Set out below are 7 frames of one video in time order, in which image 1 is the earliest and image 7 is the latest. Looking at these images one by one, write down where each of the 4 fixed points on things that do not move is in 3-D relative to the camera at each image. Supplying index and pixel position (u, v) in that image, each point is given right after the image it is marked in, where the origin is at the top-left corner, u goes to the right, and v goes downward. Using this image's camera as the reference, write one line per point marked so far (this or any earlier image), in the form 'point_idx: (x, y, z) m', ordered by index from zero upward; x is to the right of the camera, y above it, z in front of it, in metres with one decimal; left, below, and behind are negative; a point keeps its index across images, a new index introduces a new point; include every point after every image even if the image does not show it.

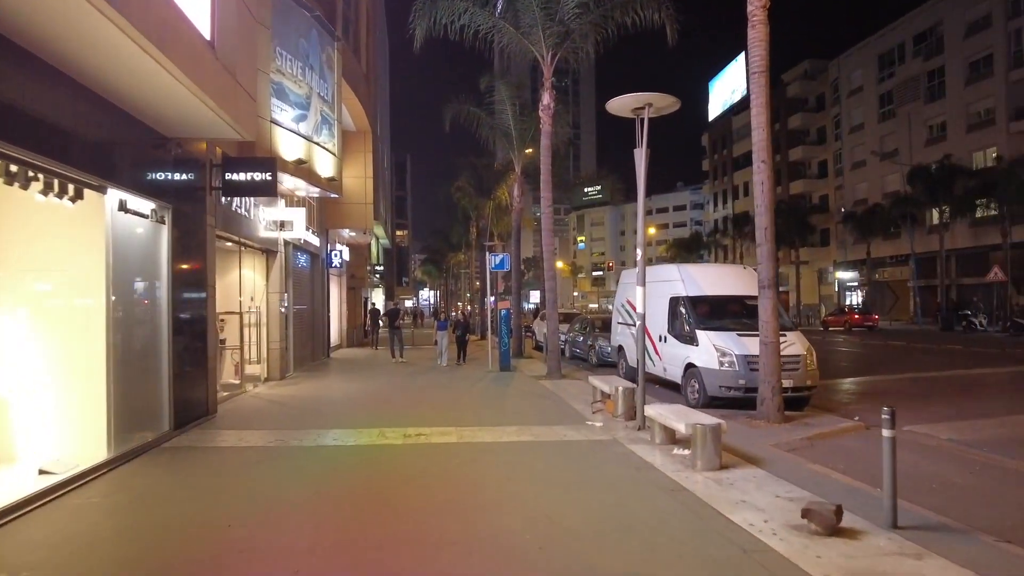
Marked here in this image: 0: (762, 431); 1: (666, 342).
0: (+4.0, -2.3, +10.8) m
1: (+3.4, -1.2, +14.6) m
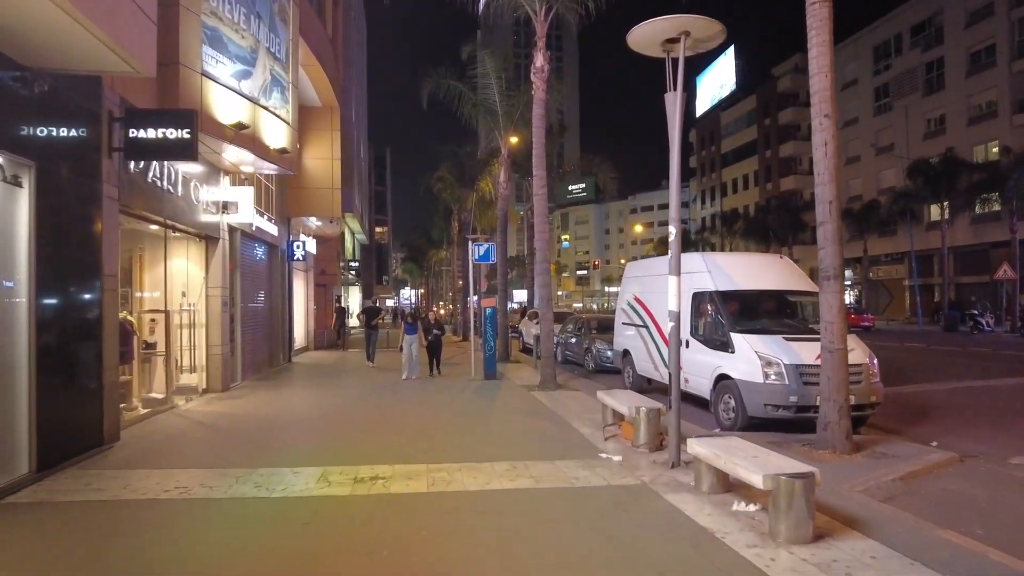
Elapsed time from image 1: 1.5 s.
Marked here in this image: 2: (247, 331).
0: (+3.9, -2.2, +8.2) m
1: (+3.2, -1.1, +12.0) m
2: (-7.2, -1.2, +18.4) m
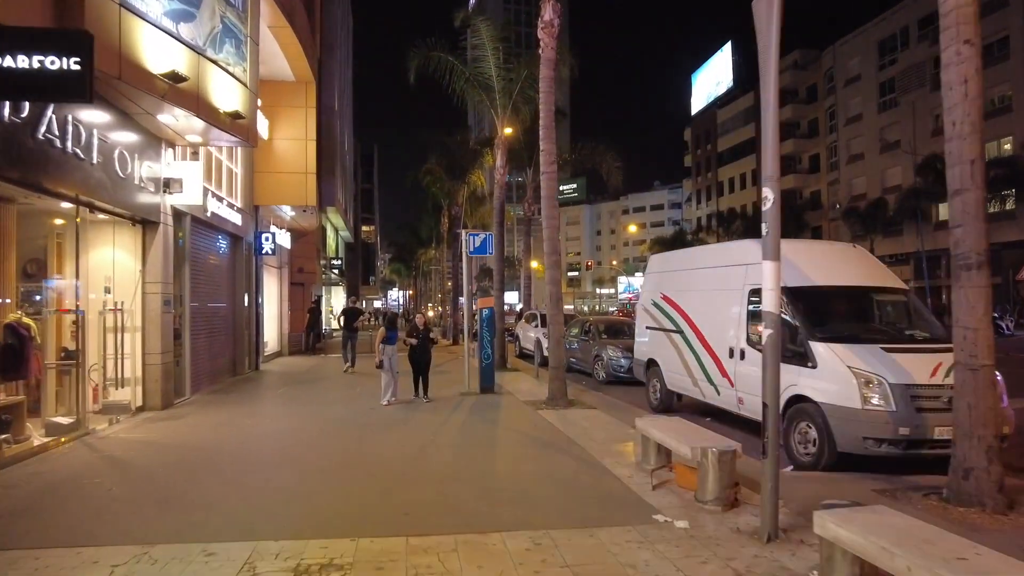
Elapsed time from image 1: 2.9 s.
0: (+4.1, -2.1, +5.7) m
1: (+3.3, -1.0, +9.5) m
2: (-7.2, -1.1, +15.7) m
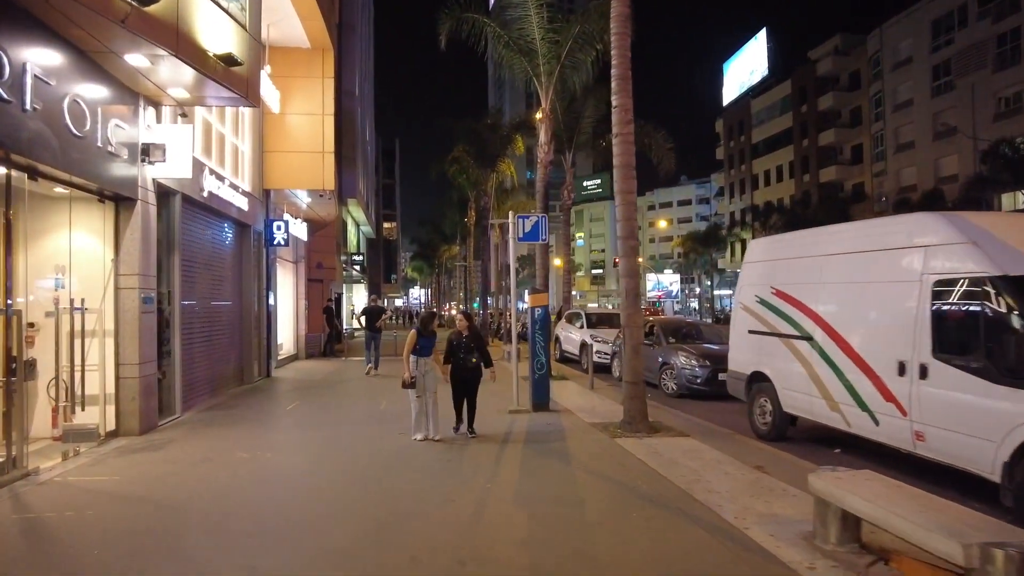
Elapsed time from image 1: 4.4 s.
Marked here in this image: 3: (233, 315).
0: (+4.9, -2.0, +2.9) m
1: (+4.2, -0.9, +6.7) m
2: (-6.1, -1.0, +13.2) m
3: (-6.5, -0.6, +15.7) m
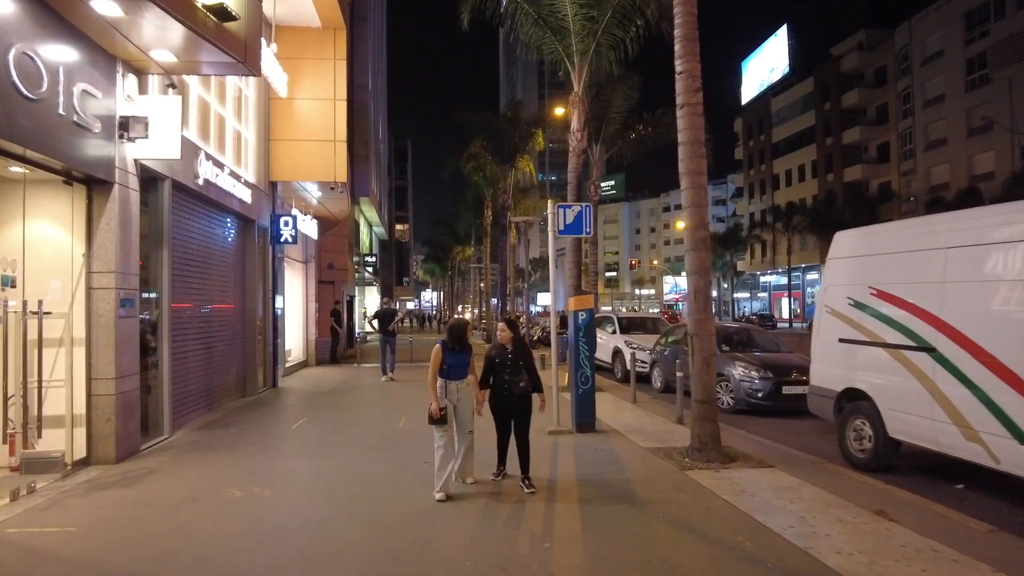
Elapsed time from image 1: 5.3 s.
0: (+5.3, -2.0, +1.1) m
1: (+4.7, -0.9, +5.0) m
2: (-5.5, -1.0, +11.7) m
3: (-5.8, -0.7, +14.2) m
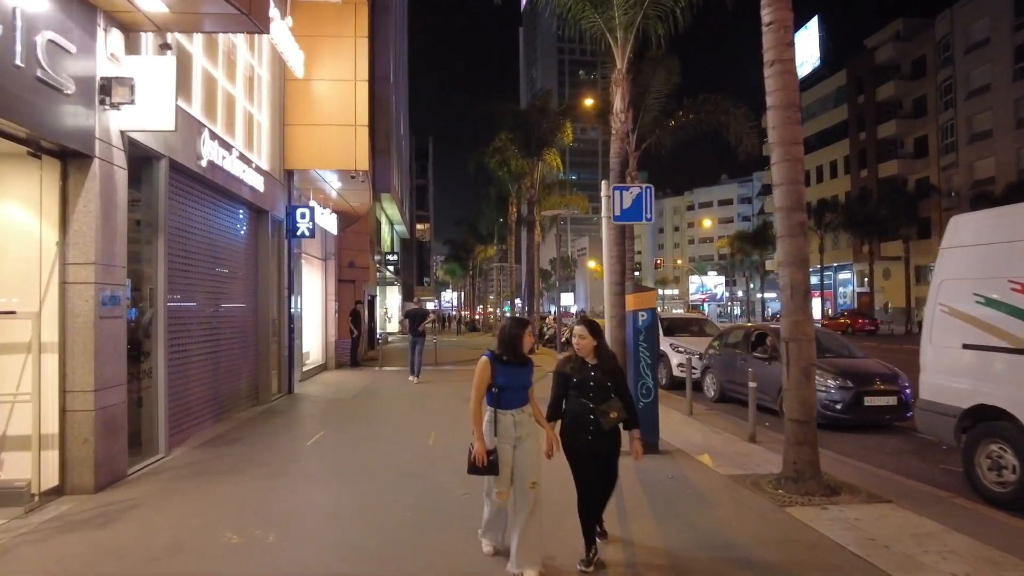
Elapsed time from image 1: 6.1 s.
0: (+5.7, -1.9, -0.5) m
1: (+5.2, -0.8, +3.4) m
2: (-4.8, -1.0, +10.4) m
3: (-5.1, -0.6, +12.9) m
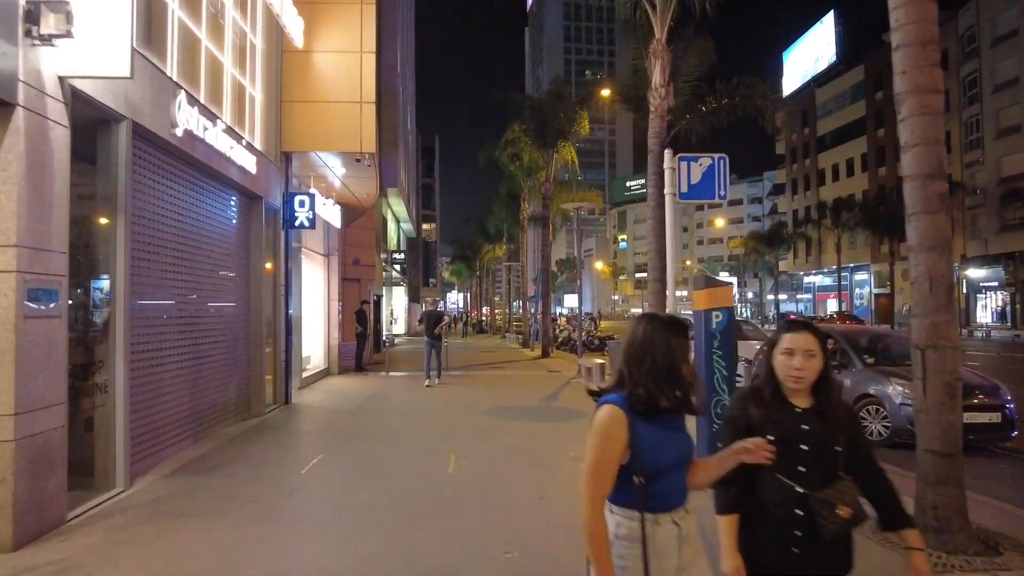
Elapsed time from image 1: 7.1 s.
0: (+6.1, -1.8, -2.2) m
1: (+5.6, -0.8, +1.7) m
2: (-4.4, -0.9, +8.7) m
3: (-4.6, -0.6, +11.2) m
